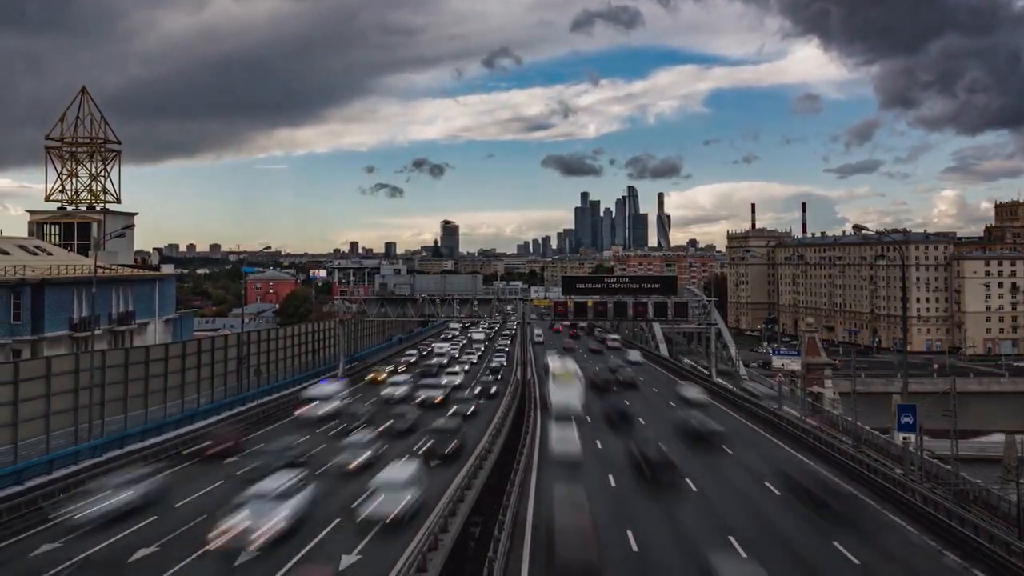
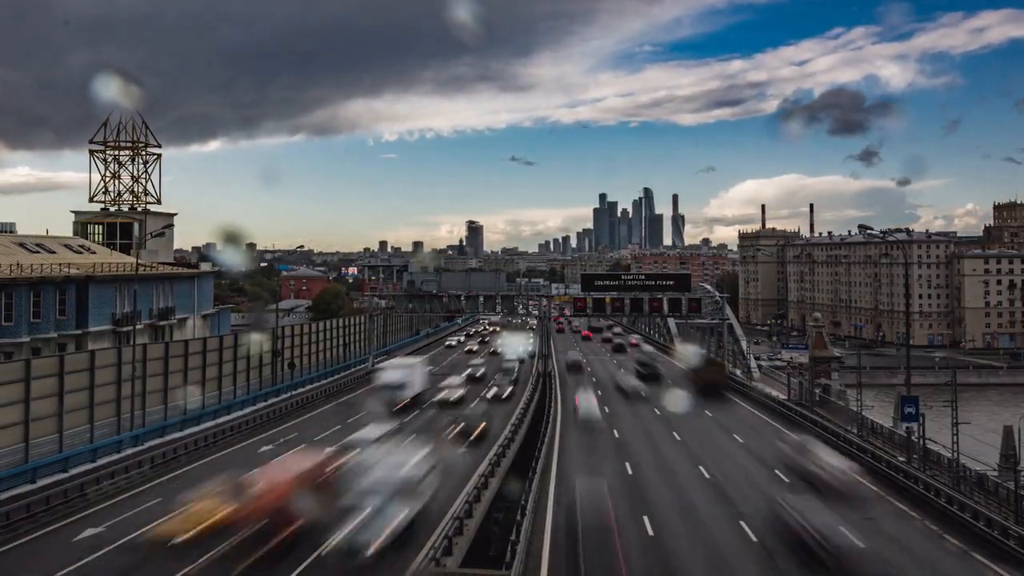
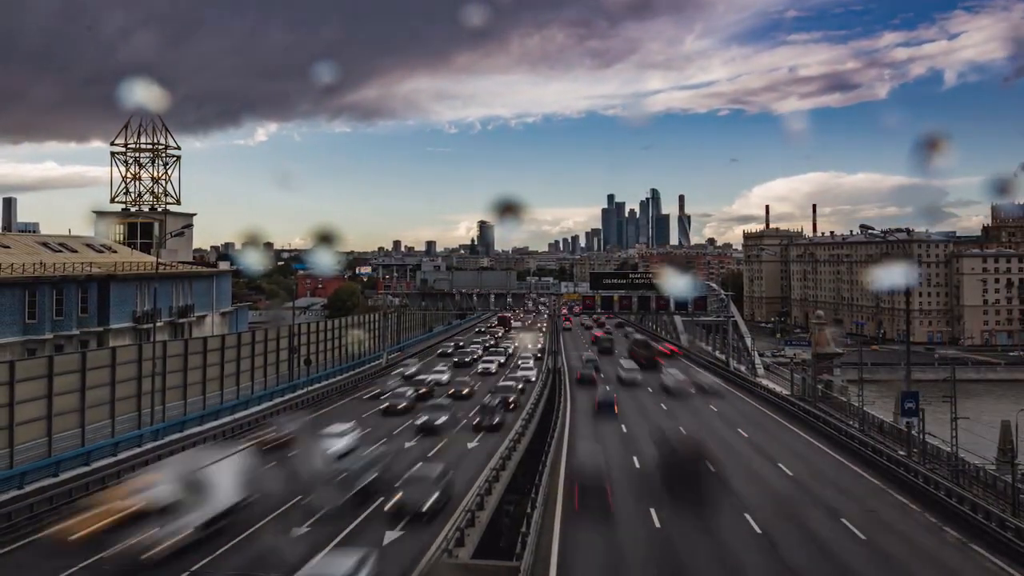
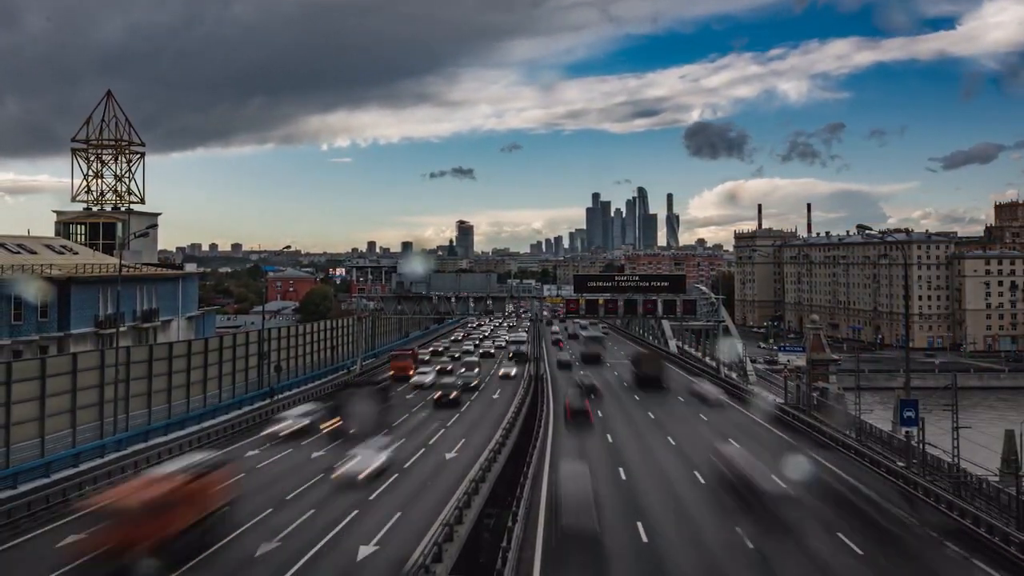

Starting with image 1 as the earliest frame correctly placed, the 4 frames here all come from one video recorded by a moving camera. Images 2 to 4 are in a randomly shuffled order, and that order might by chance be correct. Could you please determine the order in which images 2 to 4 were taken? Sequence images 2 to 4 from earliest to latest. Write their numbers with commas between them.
4, 2, 3
